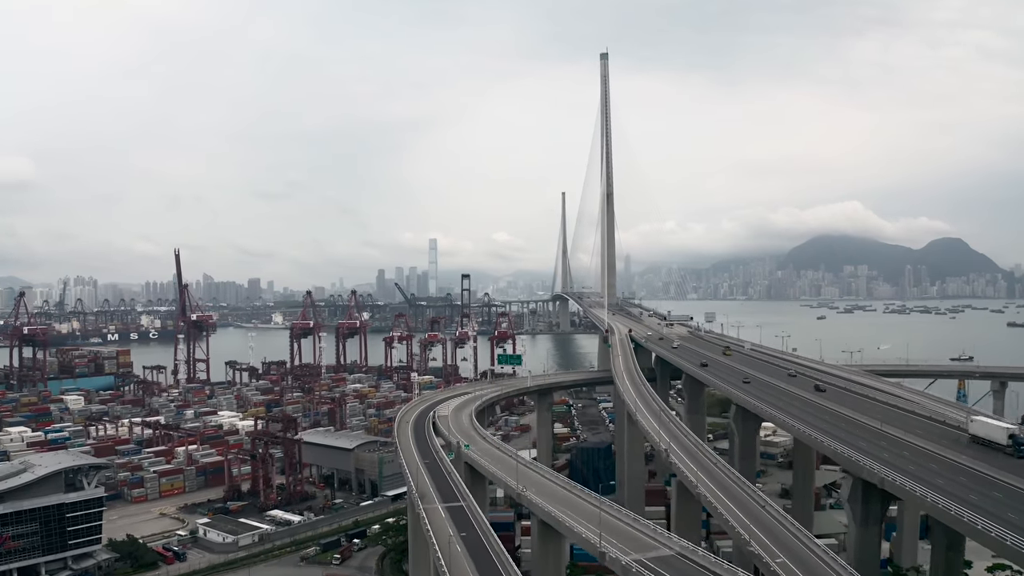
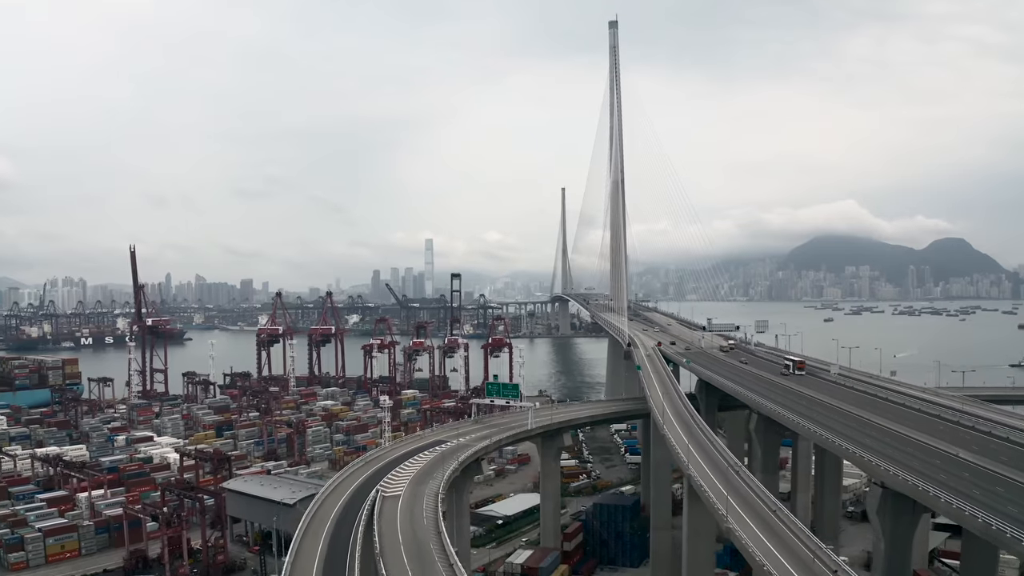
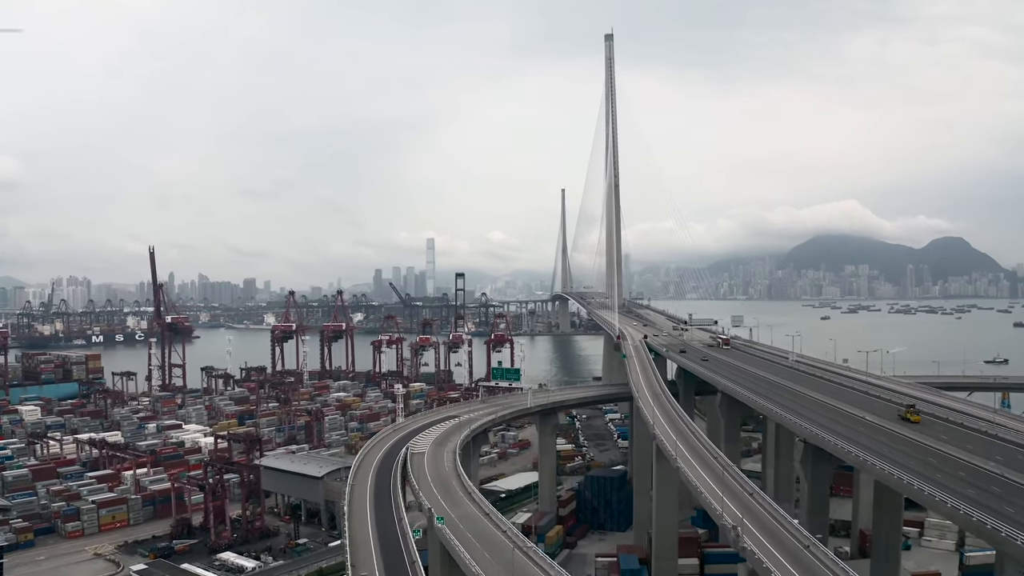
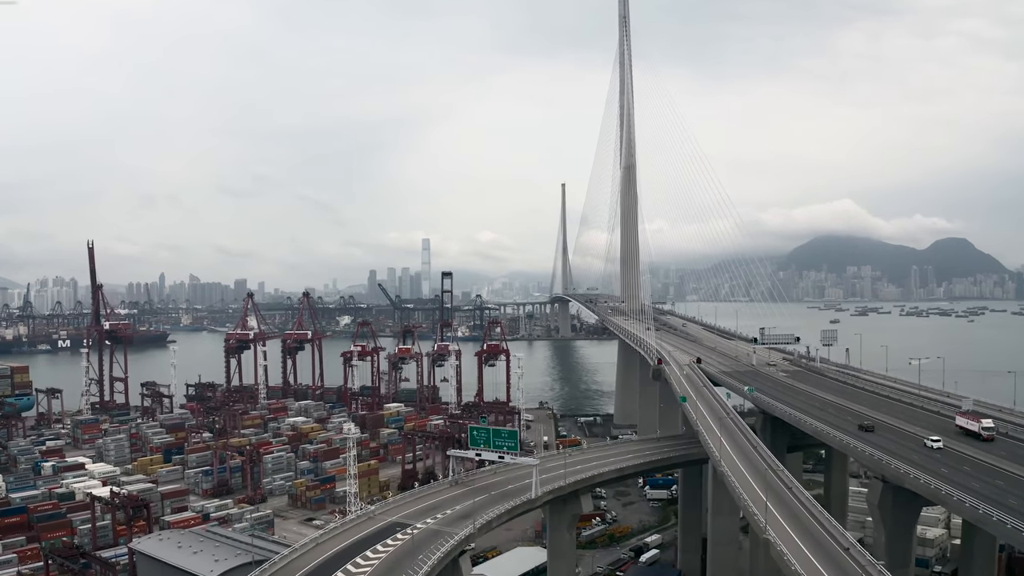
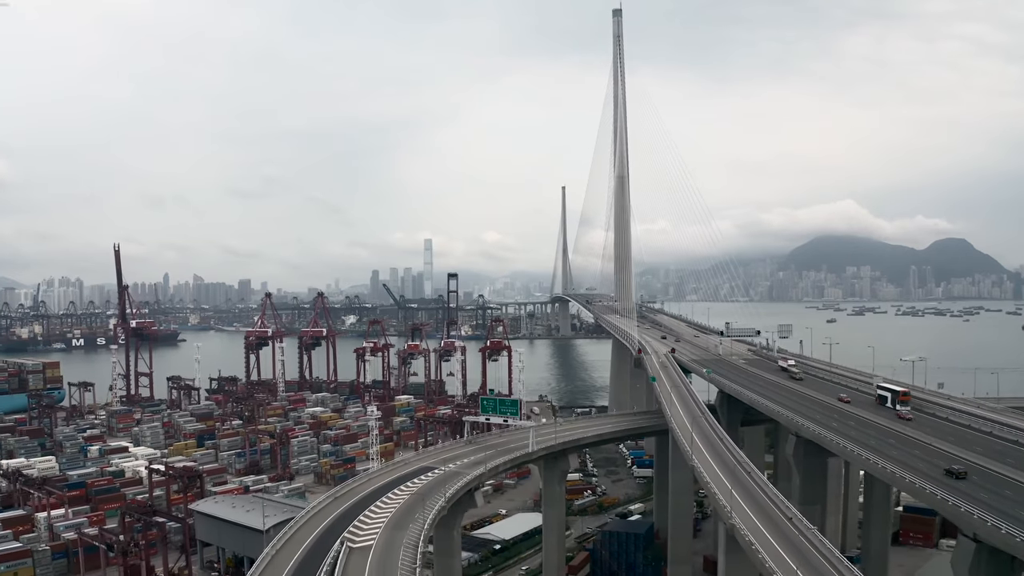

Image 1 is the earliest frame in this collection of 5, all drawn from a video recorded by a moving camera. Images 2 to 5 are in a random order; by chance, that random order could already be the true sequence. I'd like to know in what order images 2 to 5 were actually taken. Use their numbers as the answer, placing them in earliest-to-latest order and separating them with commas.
3, 2, 5, 4
